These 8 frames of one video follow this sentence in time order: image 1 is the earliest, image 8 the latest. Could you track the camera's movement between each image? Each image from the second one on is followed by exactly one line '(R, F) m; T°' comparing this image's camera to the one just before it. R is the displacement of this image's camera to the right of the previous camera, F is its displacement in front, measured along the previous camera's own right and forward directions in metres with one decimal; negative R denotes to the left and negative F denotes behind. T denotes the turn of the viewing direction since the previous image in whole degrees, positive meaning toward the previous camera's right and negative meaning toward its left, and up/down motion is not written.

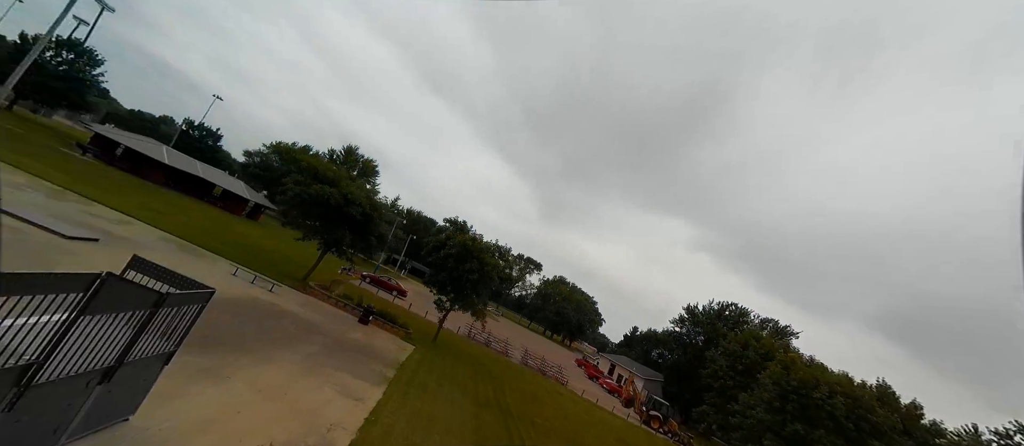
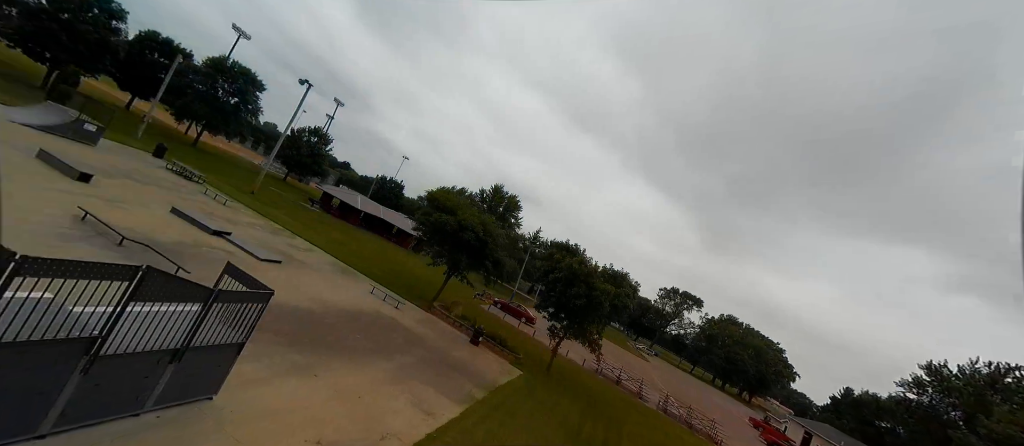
(+1.9, +0.8) m; -25°
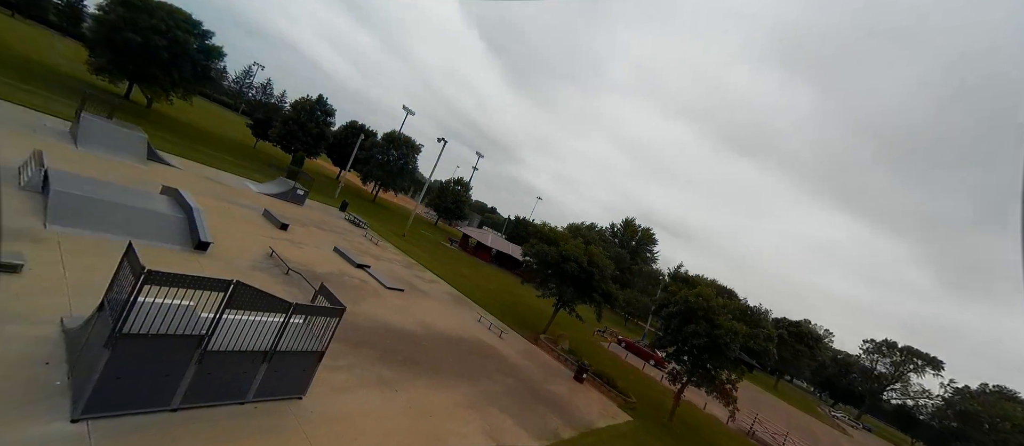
(+1.7, +0.4) m; -23°
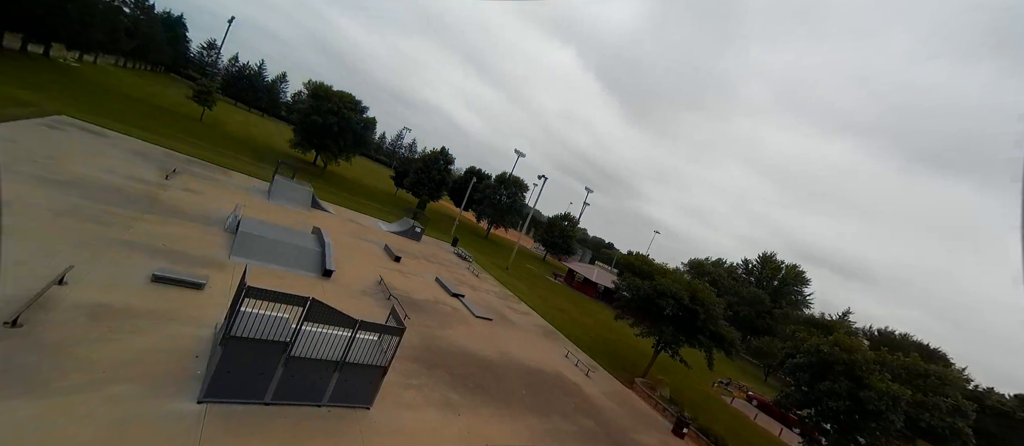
(+1.4, +0.2) m; -19°
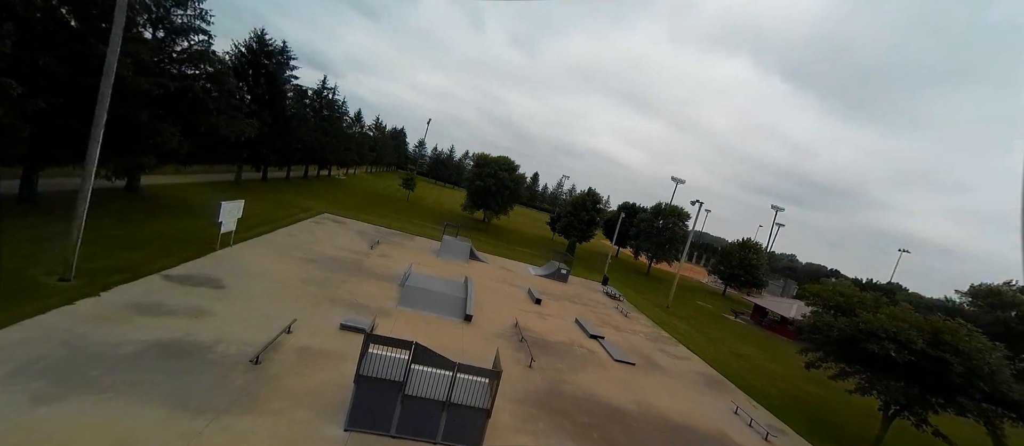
(+1.7, +0.4) m; -26°
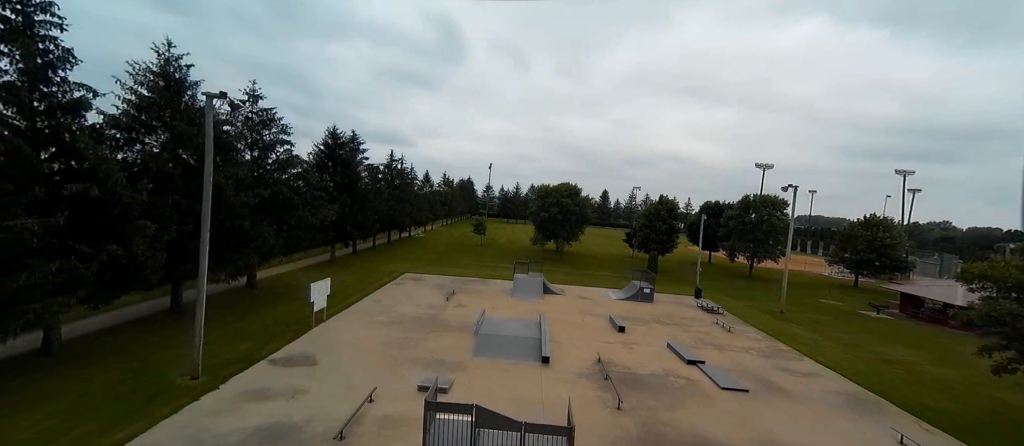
(+0.8, +0.3) m; -12°
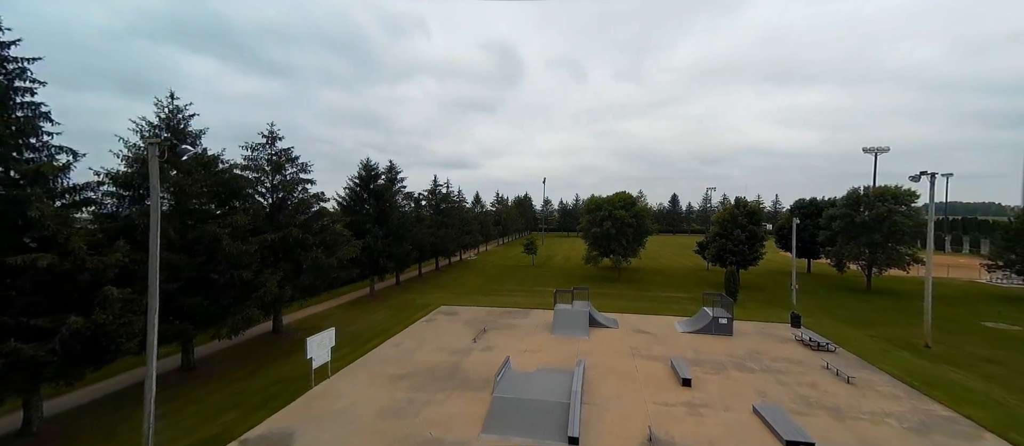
(+1.7, +2.9) m; -10°
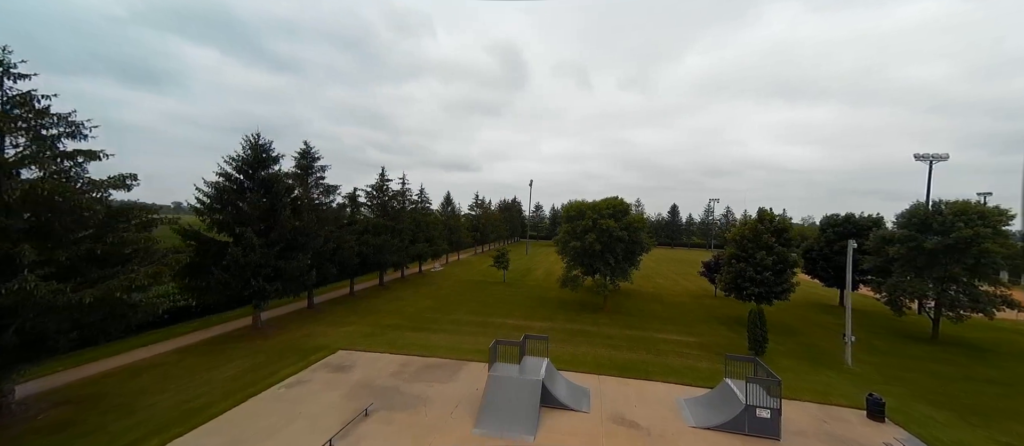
(+2.8, +7.6) m; 0°
